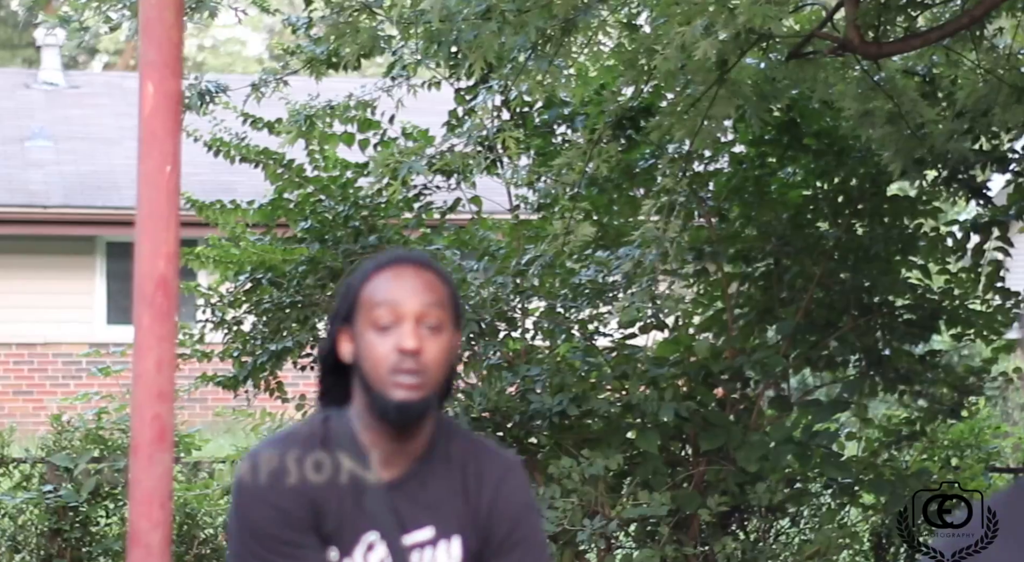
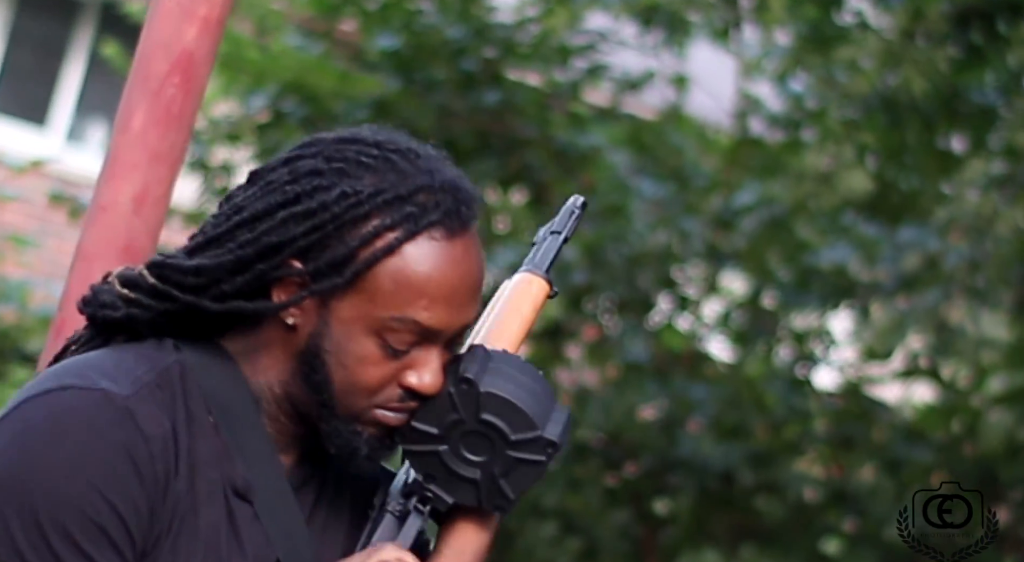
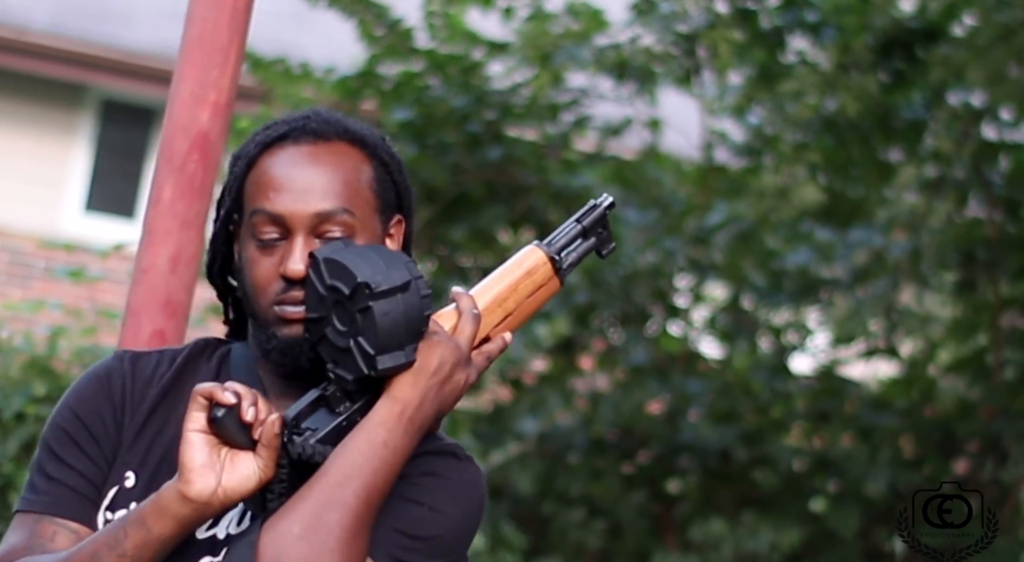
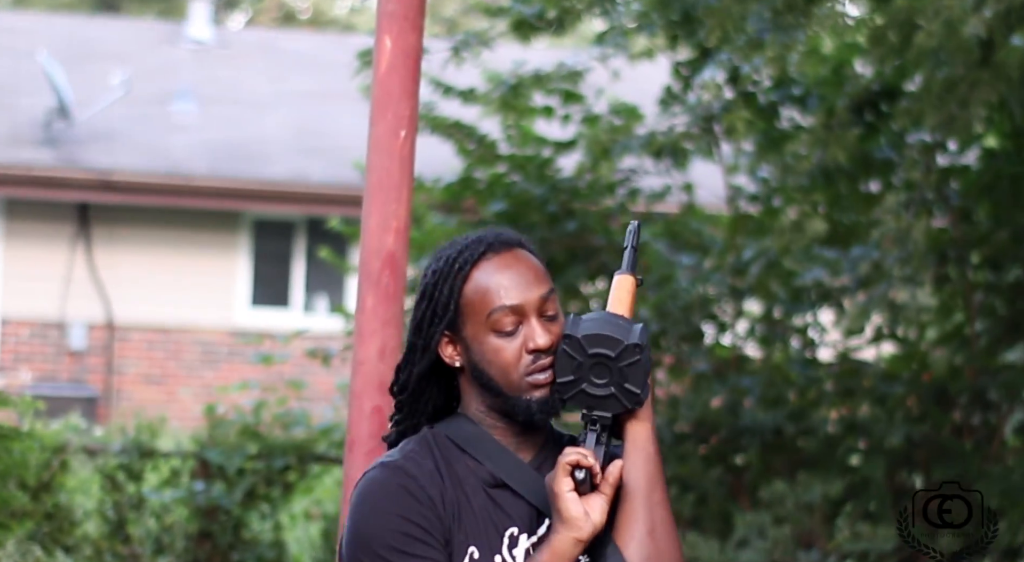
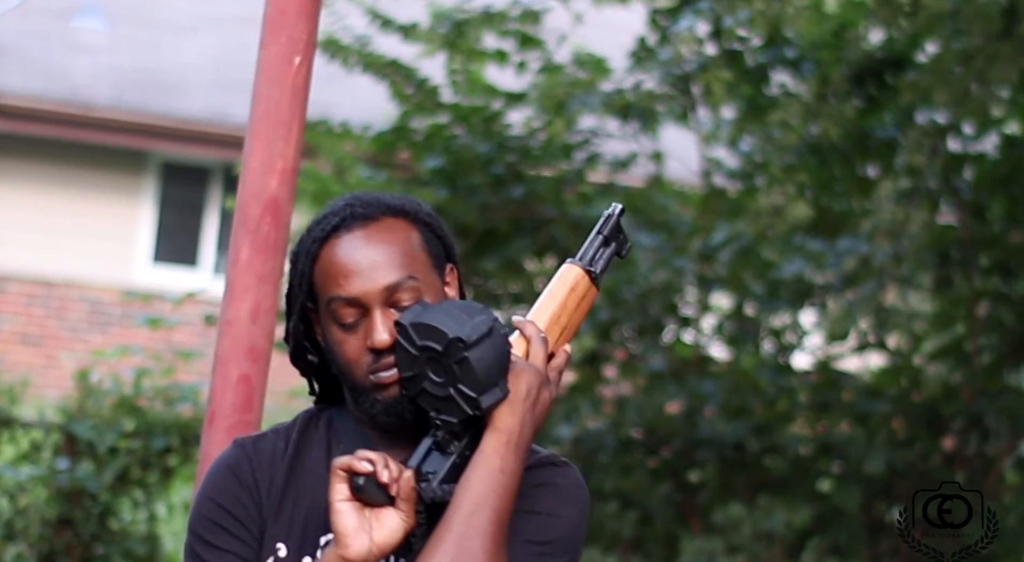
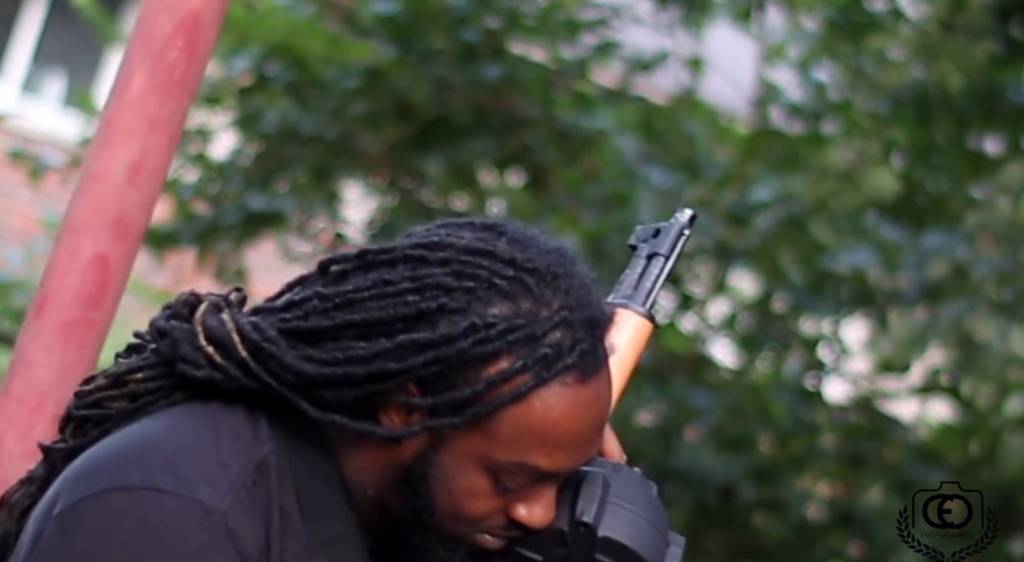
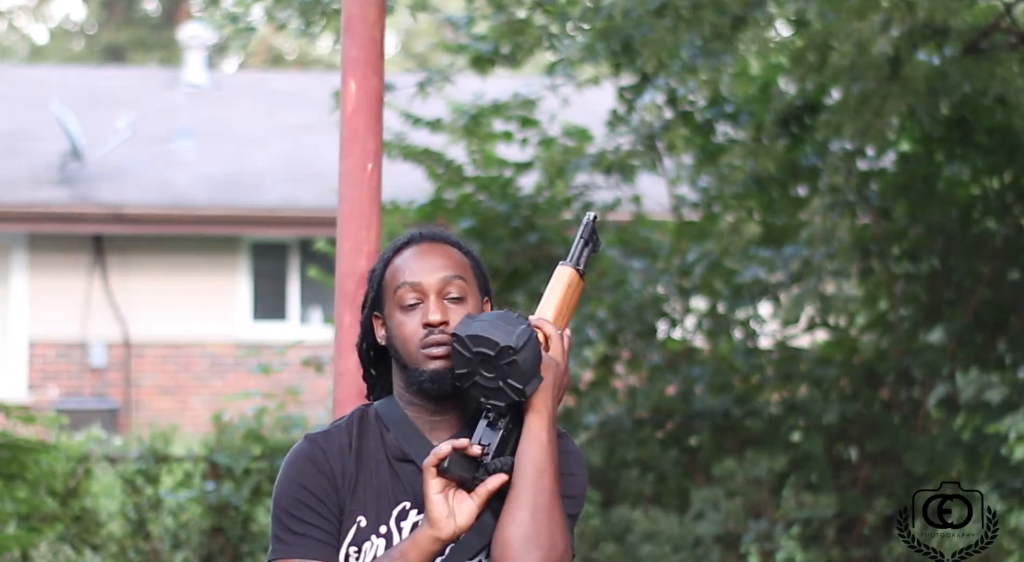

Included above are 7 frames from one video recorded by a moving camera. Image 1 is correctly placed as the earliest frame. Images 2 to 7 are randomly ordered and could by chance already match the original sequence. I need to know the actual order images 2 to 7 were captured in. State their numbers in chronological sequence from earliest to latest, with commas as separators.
7, 4, 5, 3, 2, 6
